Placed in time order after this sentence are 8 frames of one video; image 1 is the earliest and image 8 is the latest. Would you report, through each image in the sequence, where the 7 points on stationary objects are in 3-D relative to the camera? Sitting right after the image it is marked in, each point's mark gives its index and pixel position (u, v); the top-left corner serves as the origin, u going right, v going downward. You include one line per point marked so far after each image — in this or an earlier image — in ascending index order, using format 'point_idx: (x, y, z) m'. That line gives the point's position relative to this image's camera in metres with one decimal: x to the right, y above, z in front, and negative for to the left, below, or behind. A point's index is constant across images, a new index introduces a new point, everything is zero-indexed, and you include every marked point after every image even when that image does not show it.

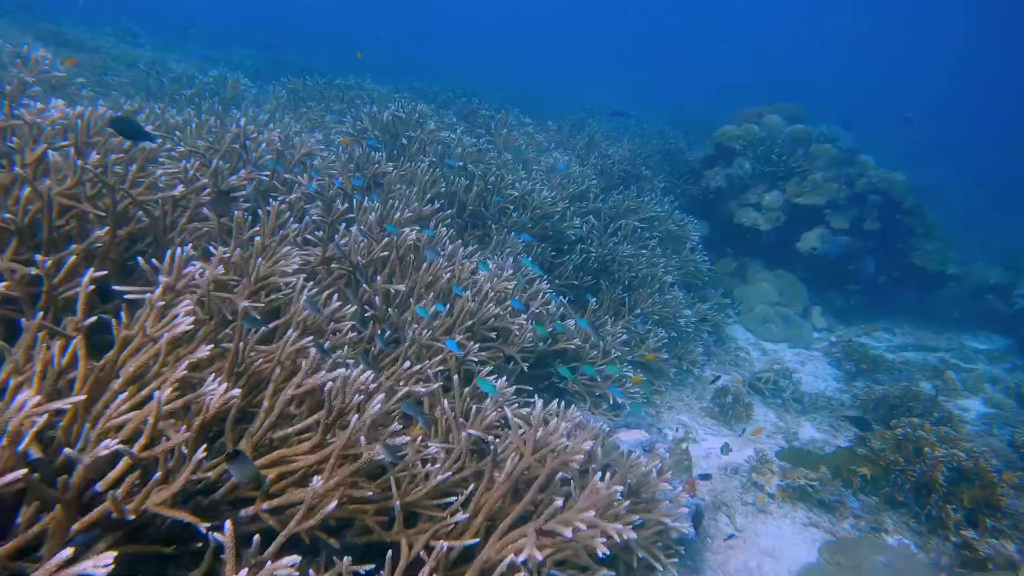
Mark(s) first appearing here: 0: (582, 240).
0: (+0.9, +0.6, +7.6) m
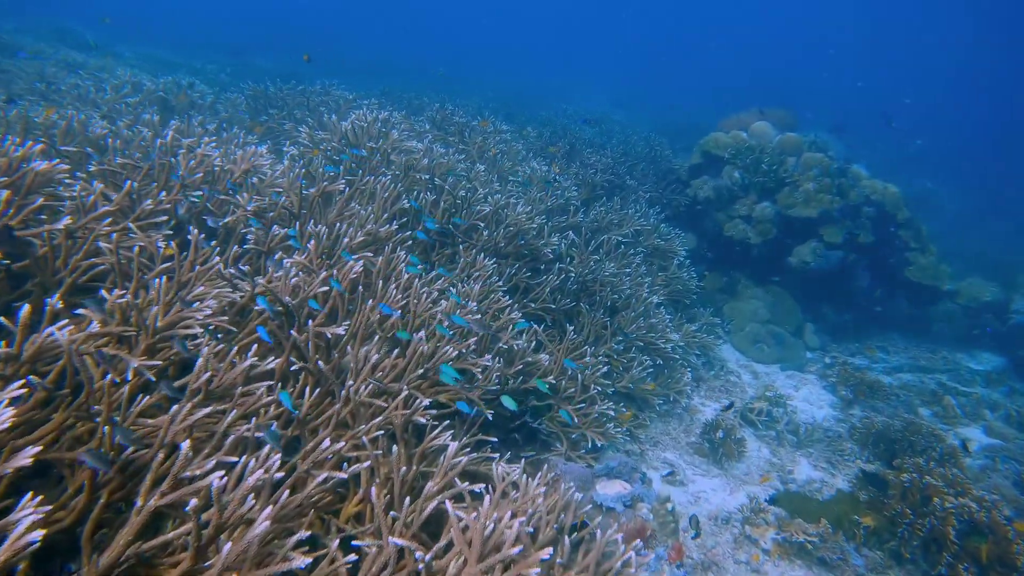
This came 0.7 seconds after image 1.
0: (+0.6, +0.3, +7.1) m
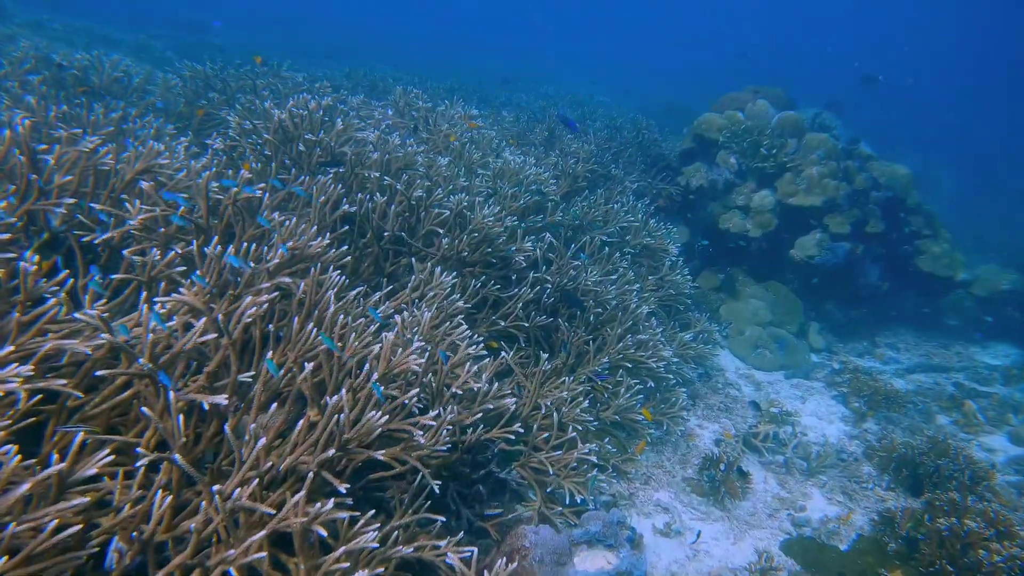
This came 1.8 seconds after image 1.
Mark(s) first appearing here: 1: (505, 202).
0: (+0.2, +0.2, +6.2) m
1: (-0.1, +1.0, +6.5) m
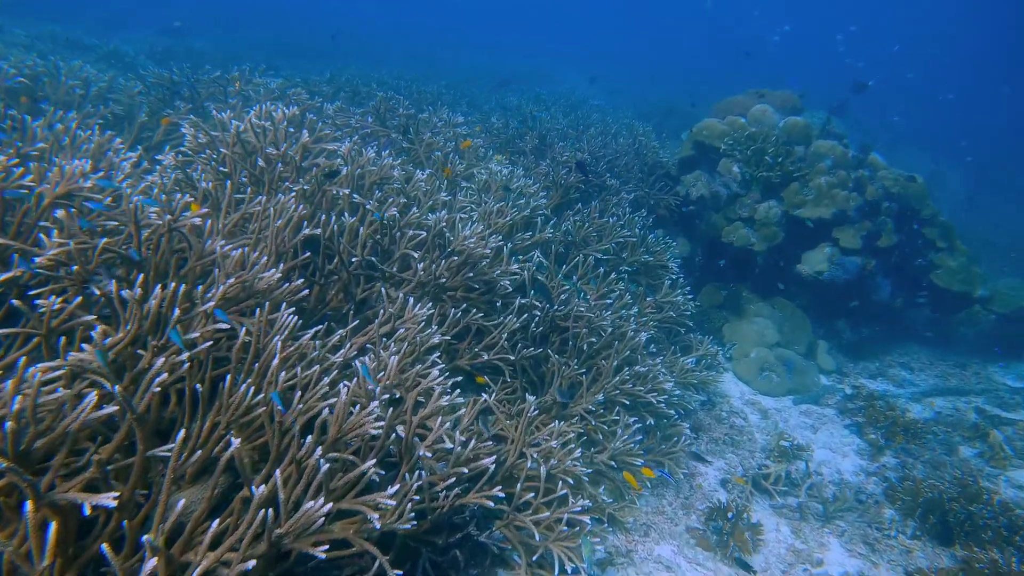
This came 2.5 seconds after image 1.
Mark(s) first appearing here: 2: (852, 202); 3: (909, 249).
0: (+0.1, -0.1, +5.6) m
1: (-0.2, +0.7, +6.0) m
2: (+4.5, +1.1, +7.4) m
3: (+5.8, +0.5, +8.1) m
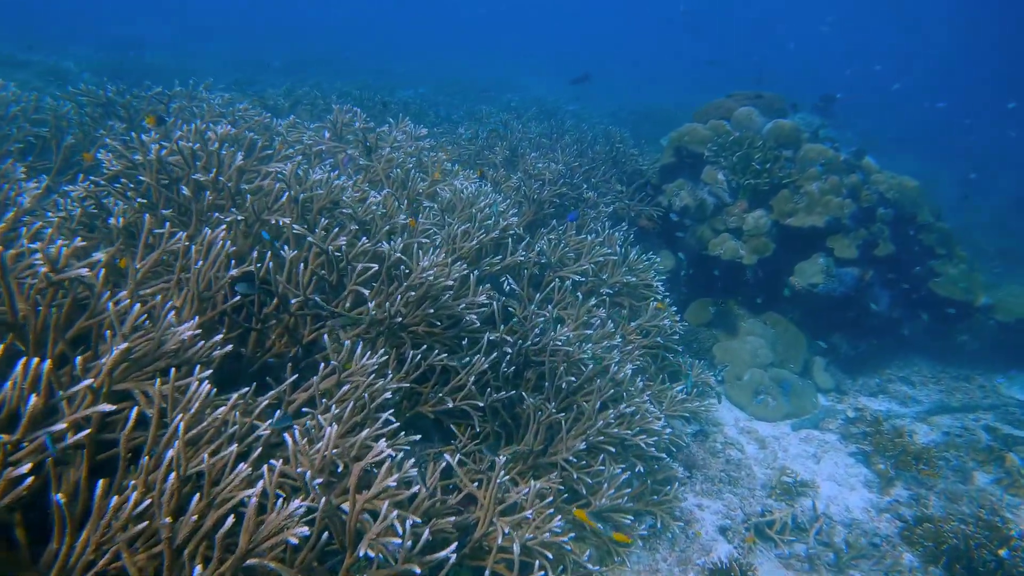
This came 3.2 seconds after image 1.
0: (-0.2, -0.3, +5.0) m
1: (-0.6, +0.4, +5.4) m
2: (+4.2, +1.0, +7.0) m
3: (+5.4, +0.4, +7.7) m
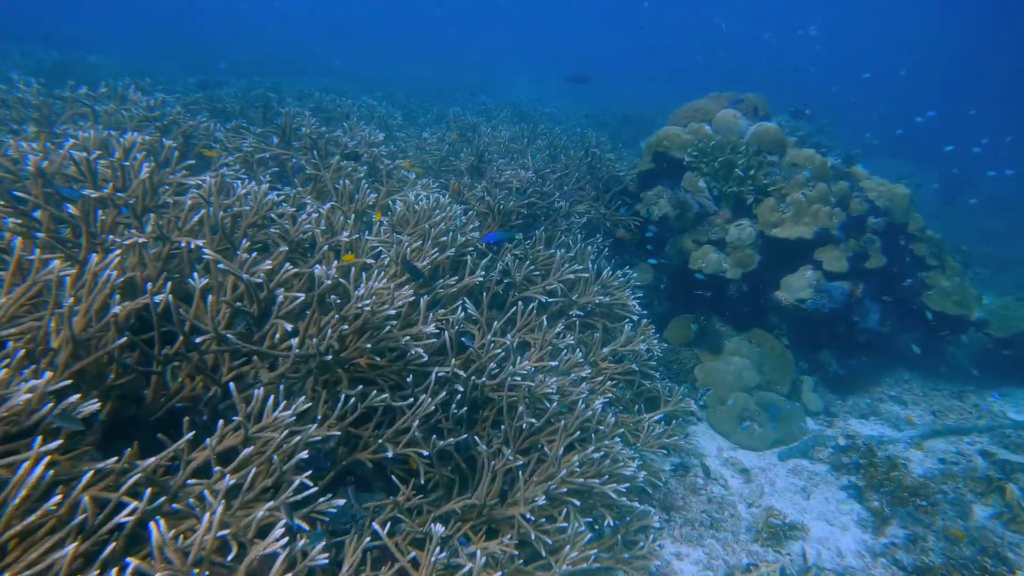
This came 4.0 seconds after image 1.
0: (-0.6, -0.6, +4.4) m
1: (-0.9, +0.2, +4.8) m
2: (+3.7, +0.8, +6.5) m
3: (+5.0, +0.2, +7.2) m
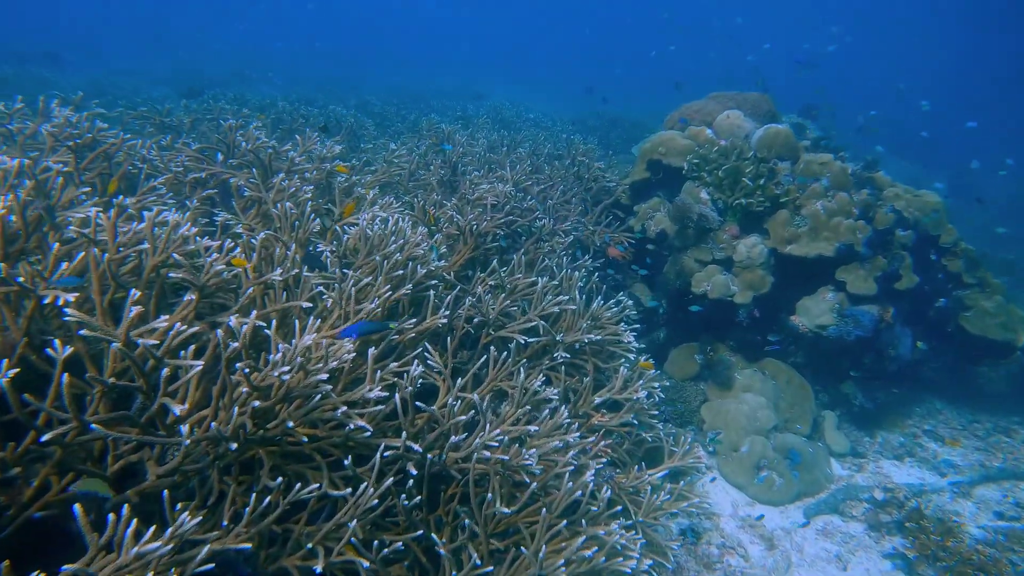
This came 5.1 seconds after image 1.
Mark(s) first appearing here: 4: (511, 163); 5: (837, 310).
0: (-0.8, -0.9, +3.6) m
1: (-1.2, -0.1, +3.9) m
2: (+3.5, +0.5, +5.6) m
3: (+4.7, 0.0, +6.4) m
4: (0.0, +1.7, +7.4) m
5: (+3.3, -0.2, +5.7) m
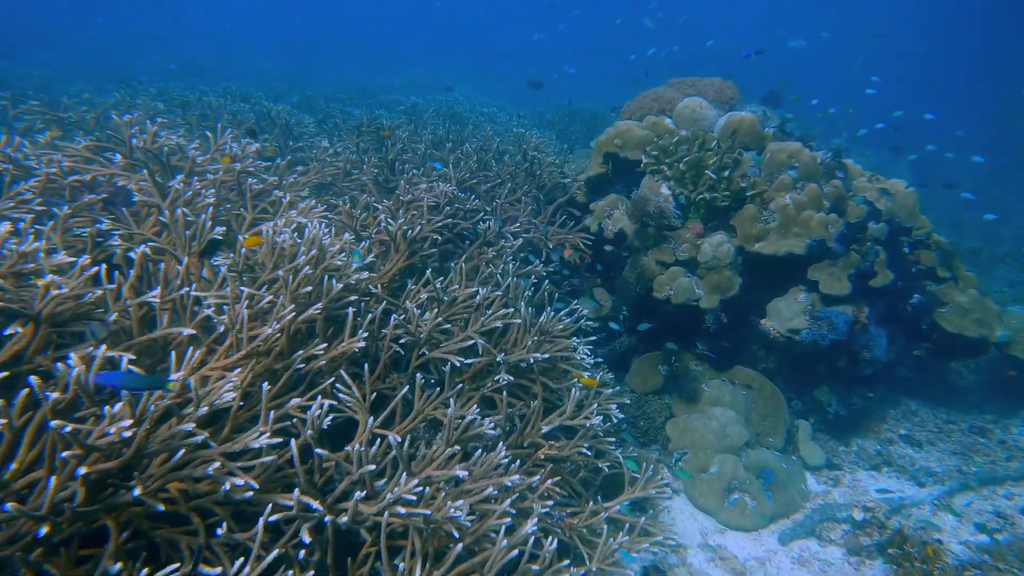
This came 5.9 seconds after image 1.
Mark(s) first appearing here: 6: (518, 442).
0: (-1.2, -1.0, +2.9) m
1: (-1.6, -0.3, +3.3) m
2: (+3.0, +0.5, +5.2) m
3: (+4.2, 0.0, +6.0) m
4: (-0.6, +1.6, +6.8) m
5: (+2.8, -0.2, +5.2) m
6: (+0.1, -1.0, +3.9) m
